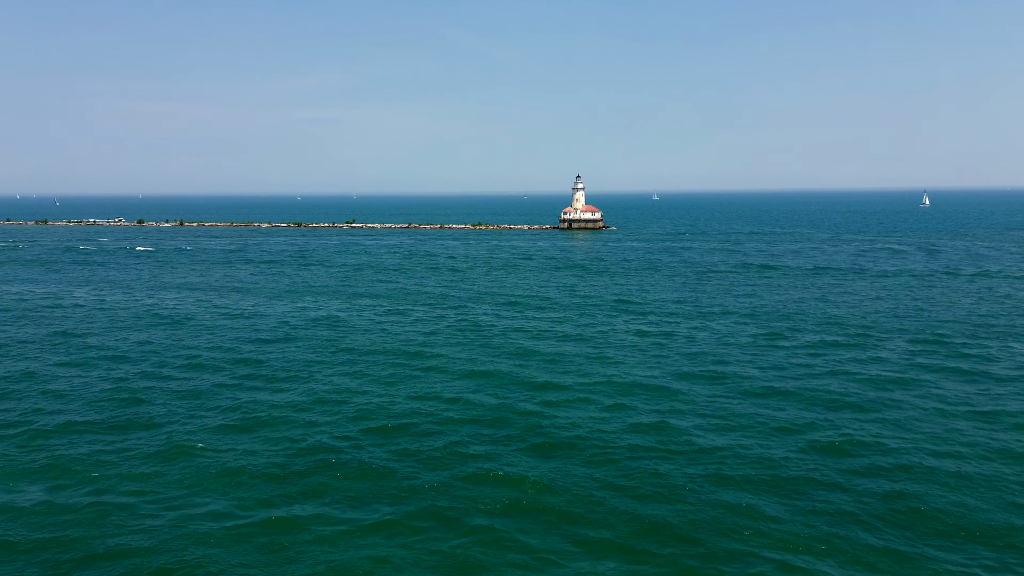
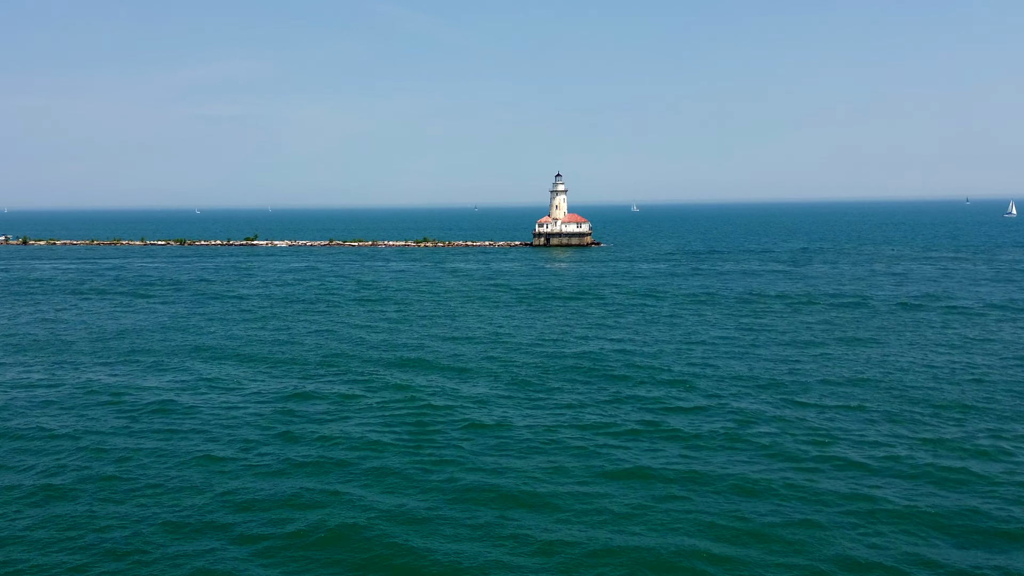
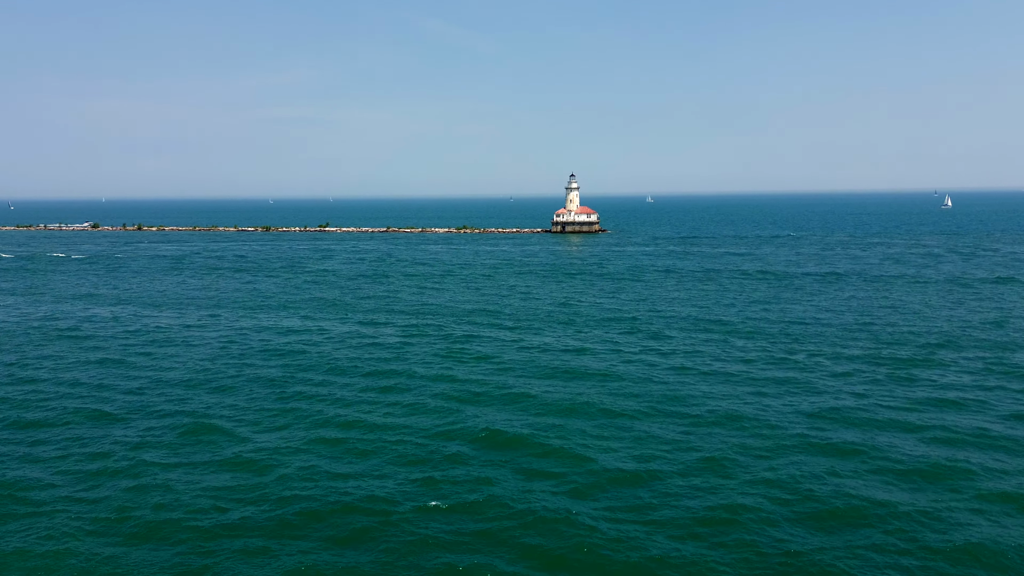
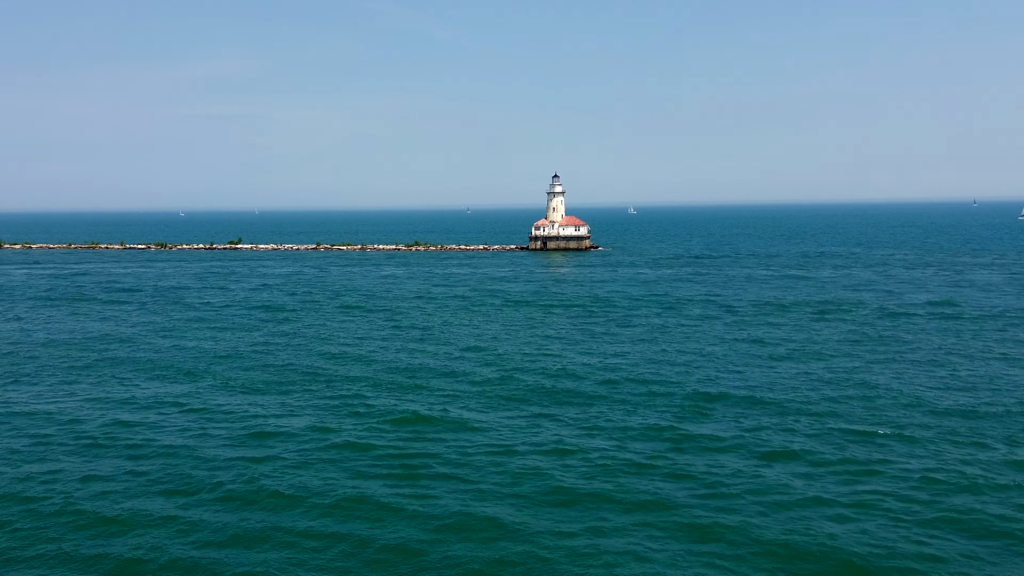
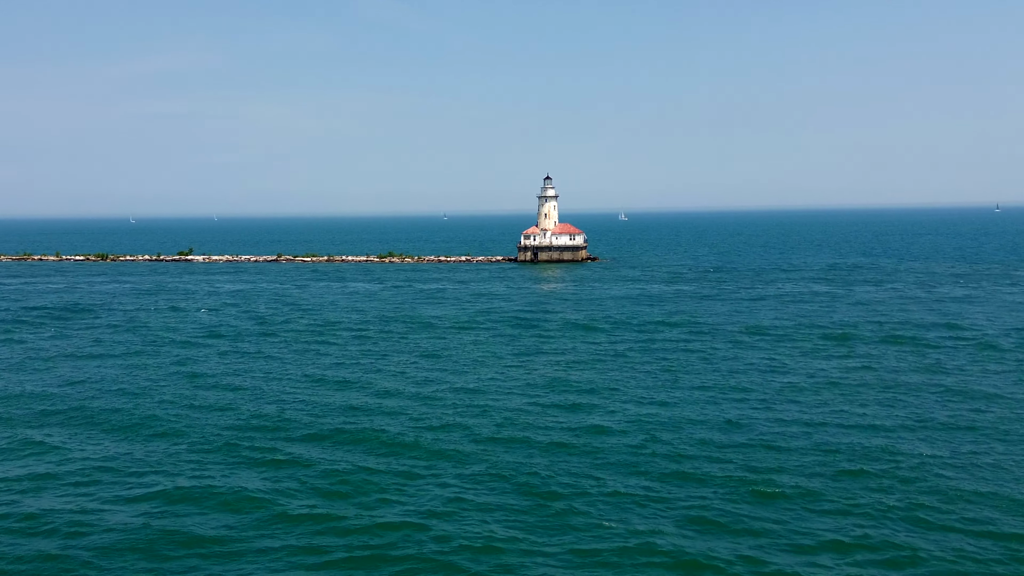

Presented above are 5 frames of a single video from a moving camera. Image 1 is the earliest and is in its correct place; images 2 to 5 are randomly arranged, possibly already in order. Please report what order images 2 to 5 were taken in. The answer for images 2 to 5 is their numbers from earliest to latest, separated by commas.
3, 2, 4, 5
